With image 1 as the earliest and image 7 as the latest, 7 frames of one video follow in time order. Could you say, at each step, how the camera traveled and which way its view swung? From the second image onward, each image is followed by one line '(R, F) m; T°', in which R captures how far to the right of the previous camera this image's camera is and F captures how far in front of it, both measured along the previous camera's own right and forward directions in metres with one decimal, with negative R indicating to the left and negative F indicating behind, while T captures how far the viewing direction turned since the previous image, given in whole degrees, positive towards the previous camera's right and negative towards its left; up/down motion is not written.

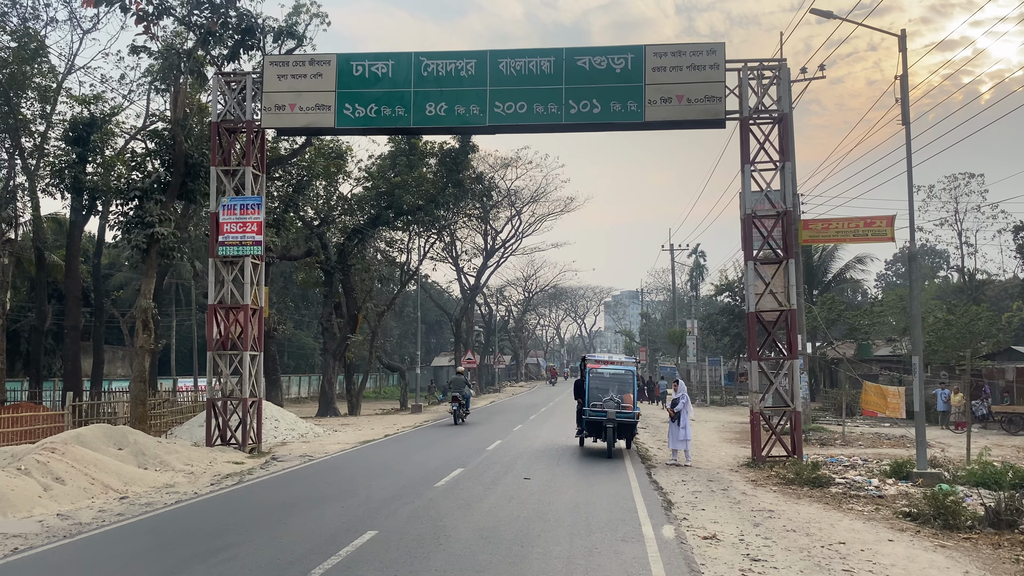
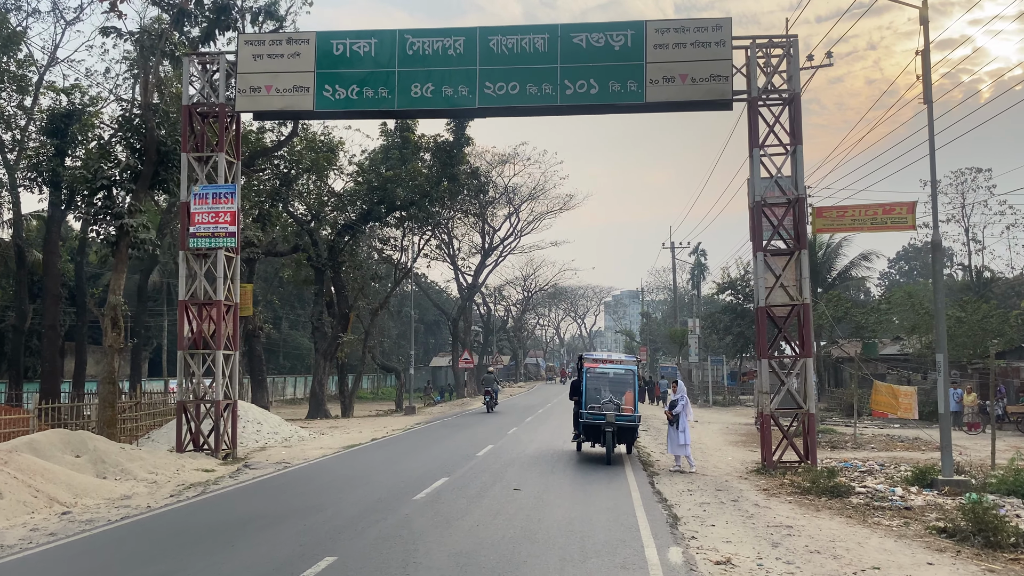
(+0.2, +1.1) m; 0°
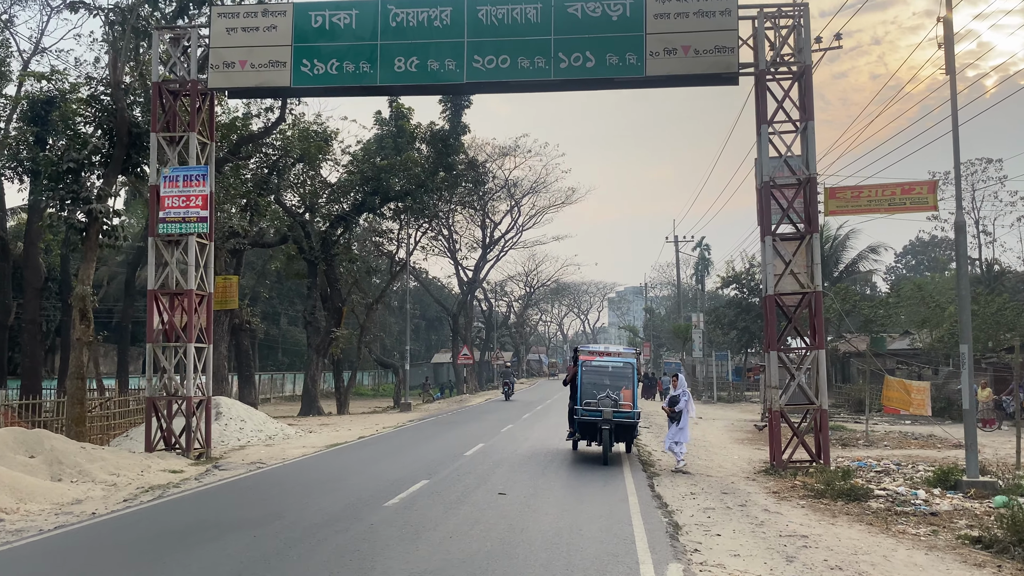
(+0.3, +1.0) m; 0°
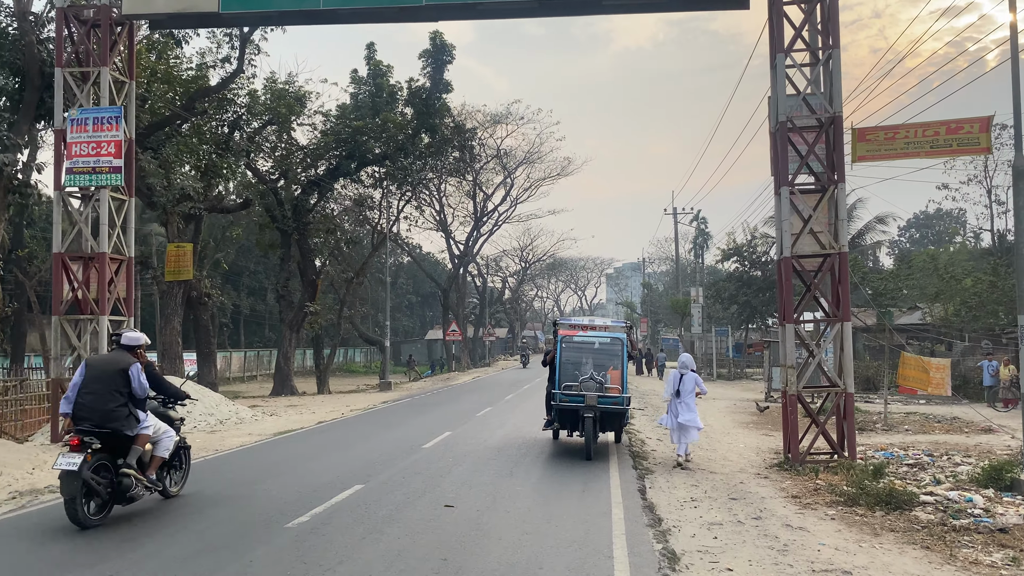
(+0.5, +2.1) m; 0°
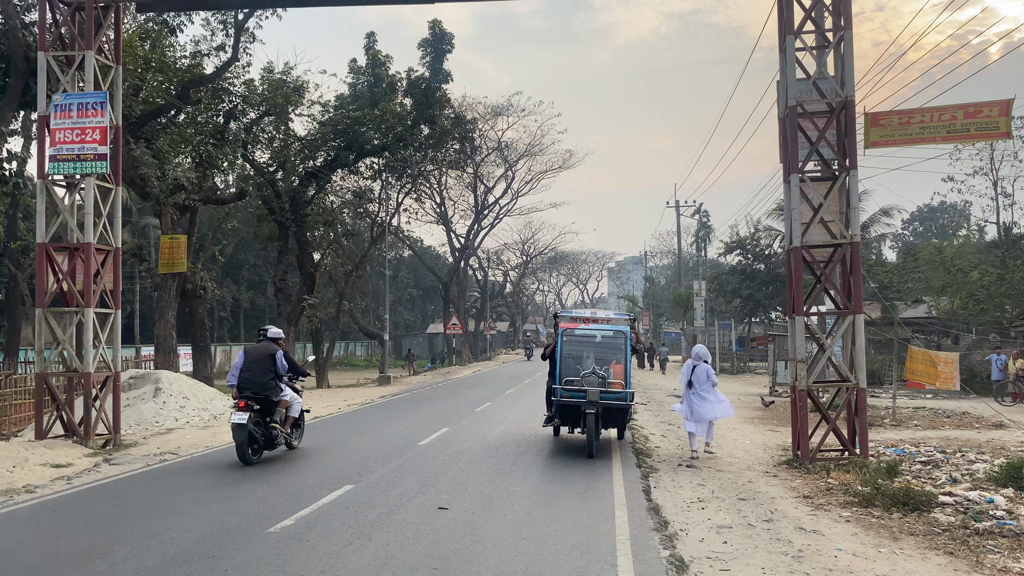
(0.0, +0.4) m; 0°
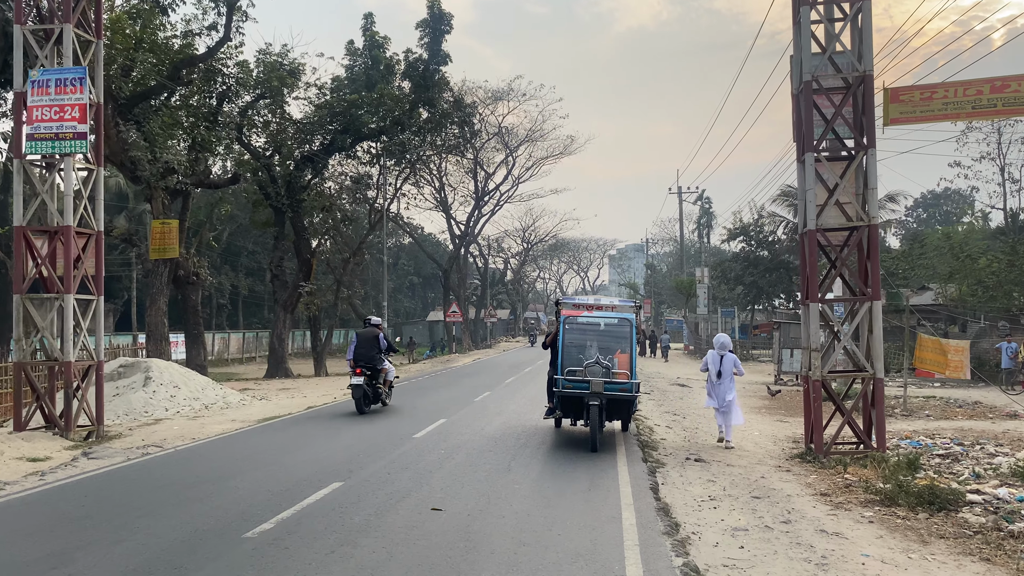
(0.0, +0.5) m; 0°
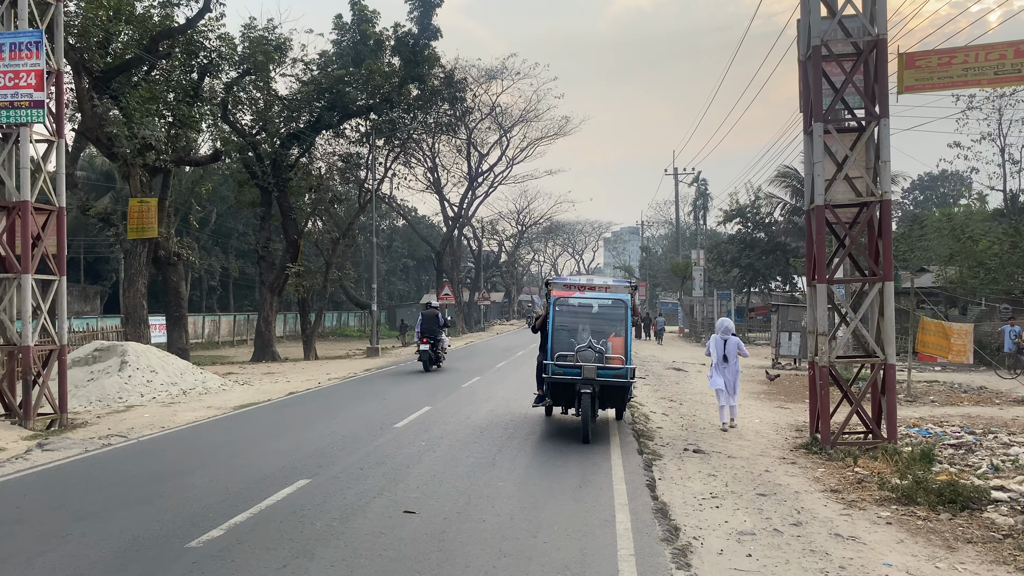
(+0.1, +0.7) m; 0°
